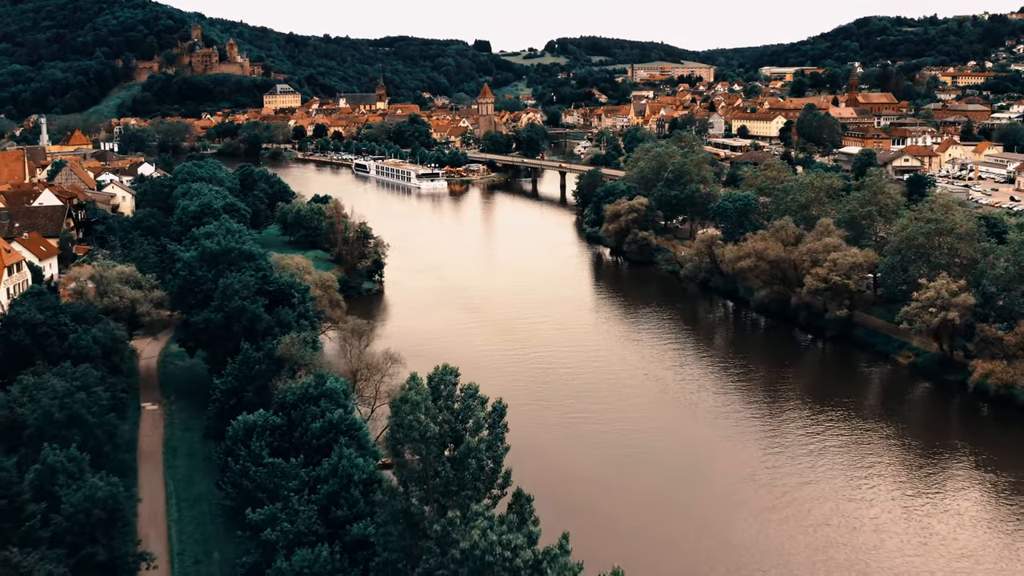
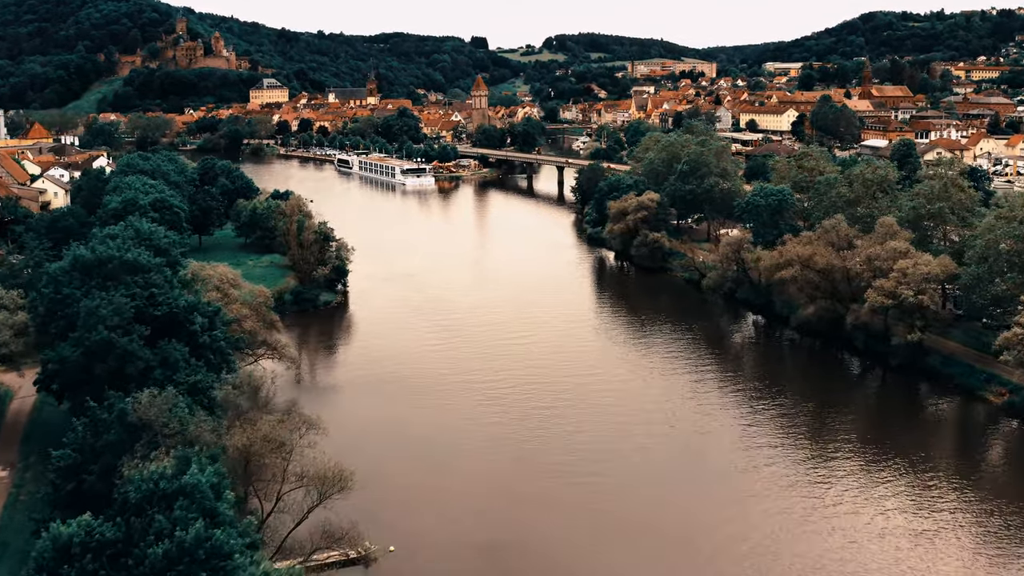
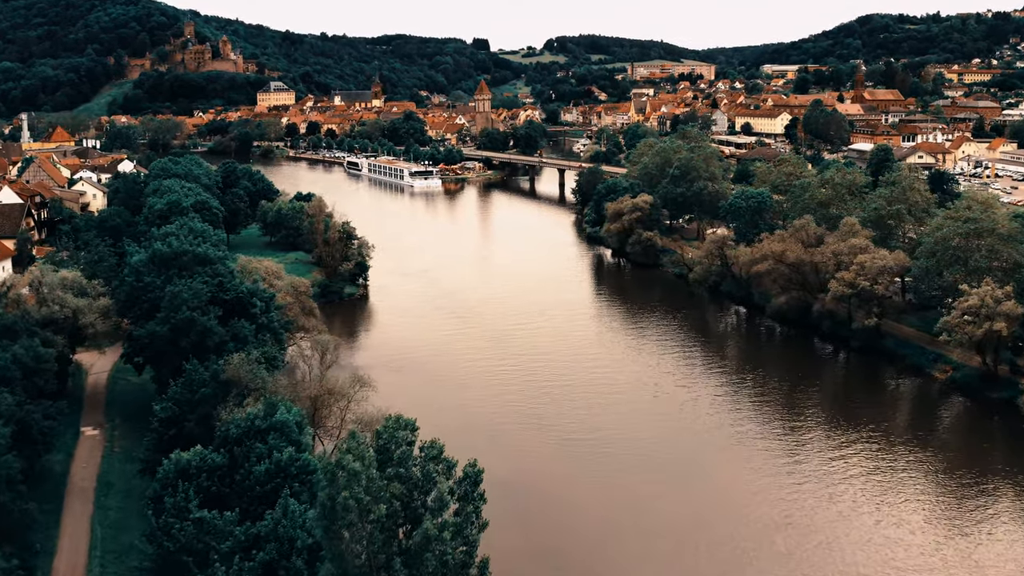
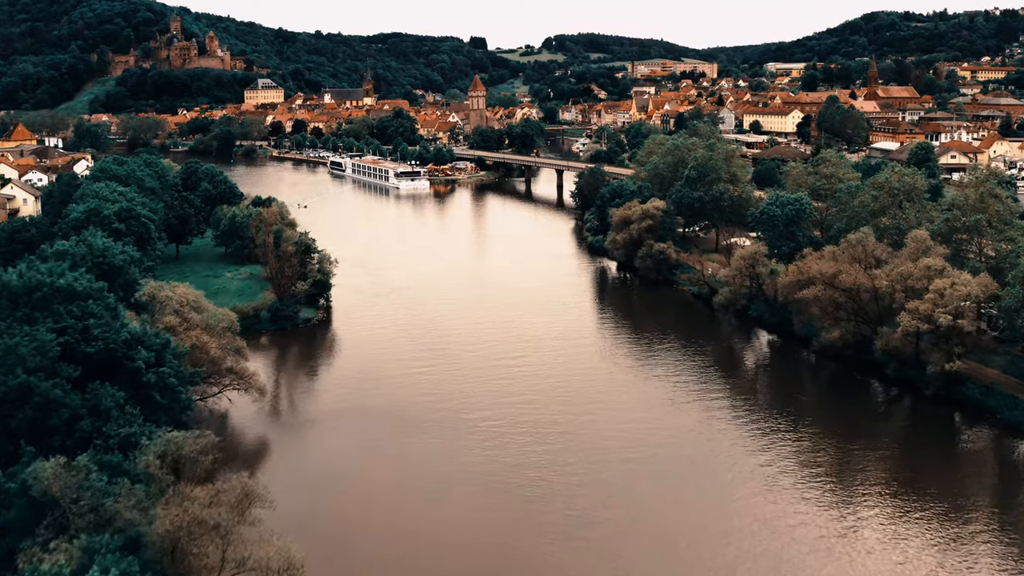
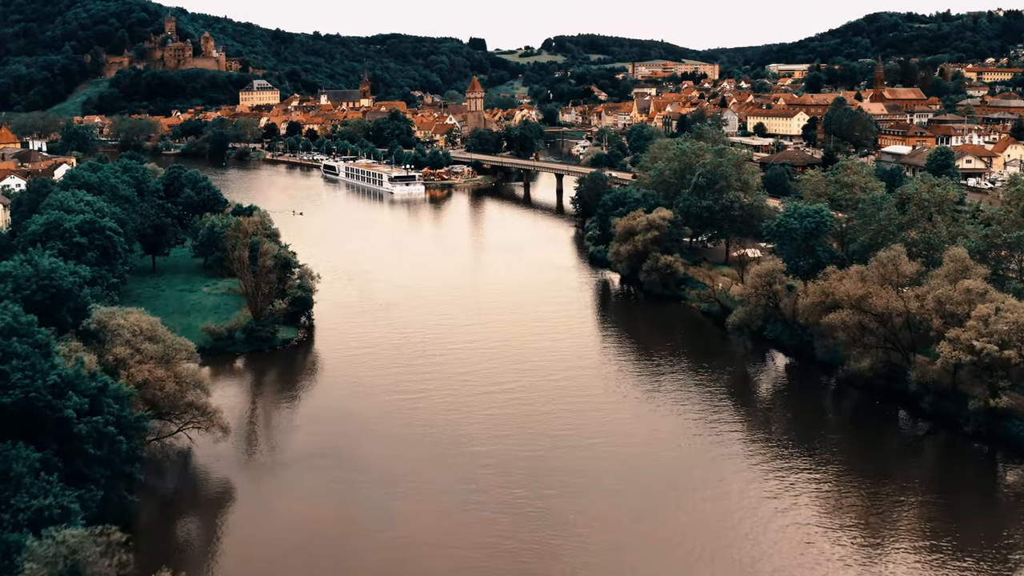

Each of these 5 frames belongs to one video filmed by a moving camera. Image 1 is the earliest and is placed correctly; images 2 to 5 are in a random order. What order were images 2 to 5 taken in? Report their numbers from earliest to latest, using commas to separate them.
3, 2, 4, 5
